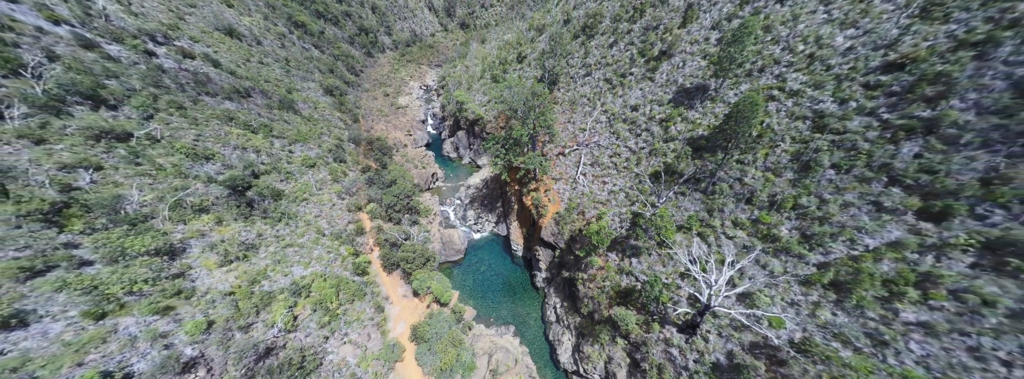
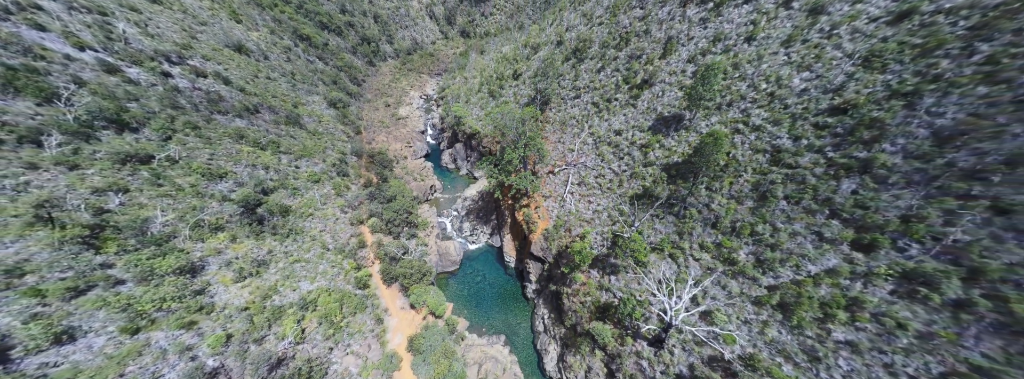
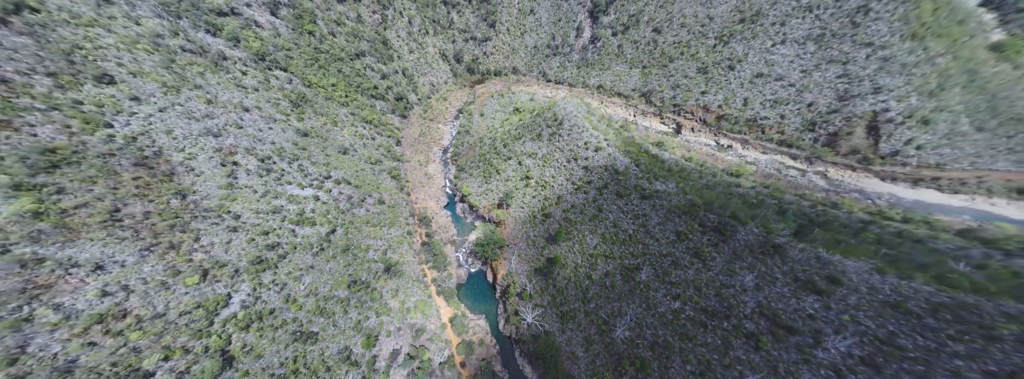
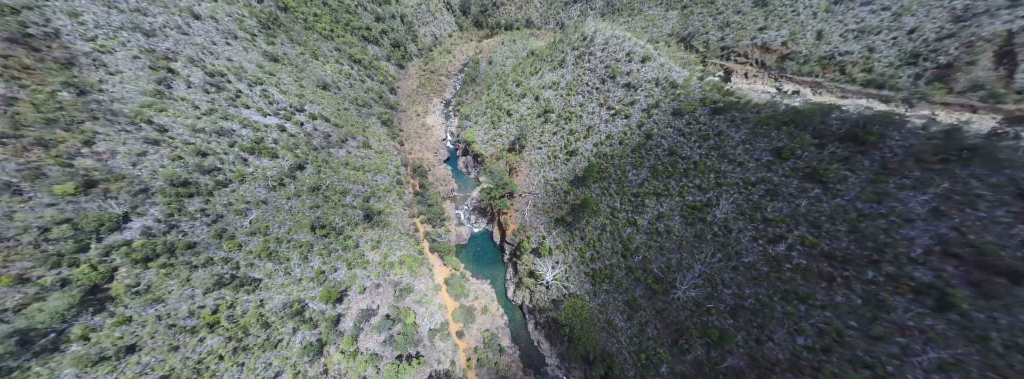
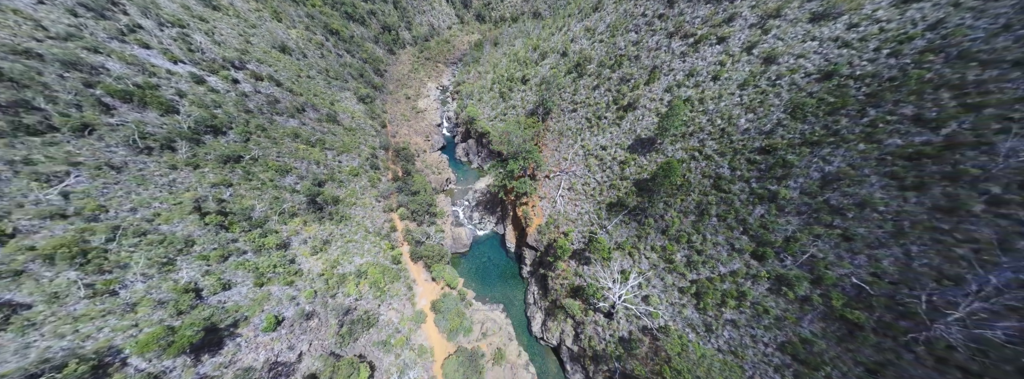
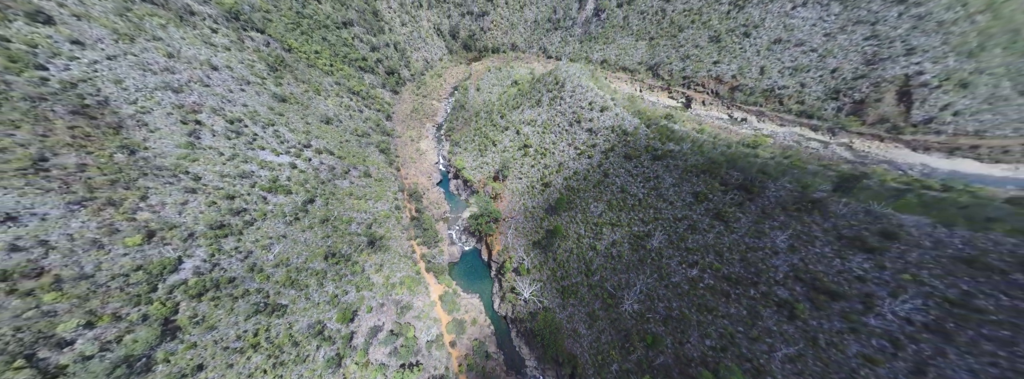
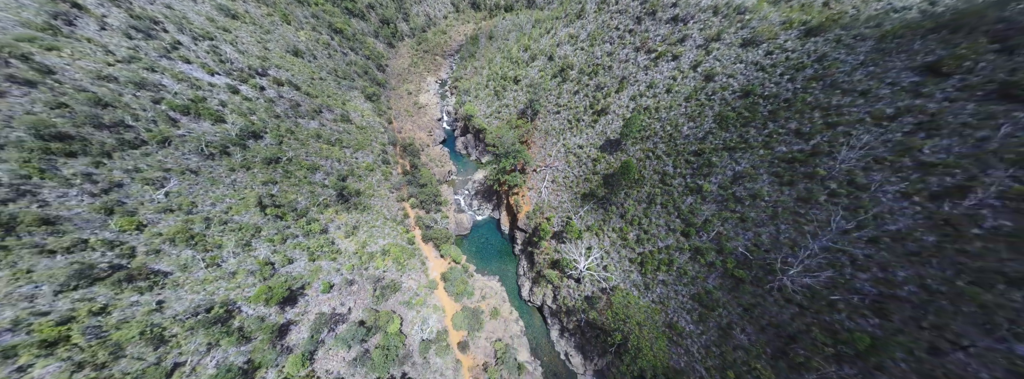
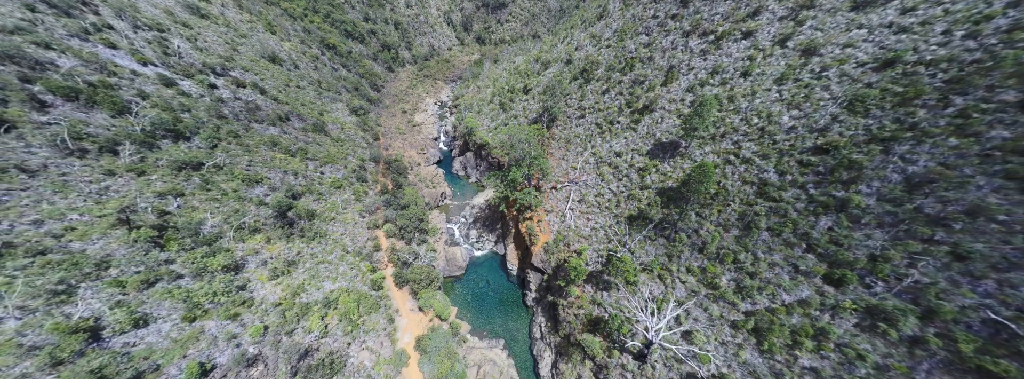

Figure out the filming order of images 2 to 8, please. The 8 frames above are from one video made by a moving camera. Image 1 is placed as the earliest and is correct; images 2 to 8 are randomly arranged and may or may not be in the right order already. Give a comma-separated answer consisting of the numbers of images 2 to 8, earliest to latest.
2, 8, 5, 7, 4, 6, 3
